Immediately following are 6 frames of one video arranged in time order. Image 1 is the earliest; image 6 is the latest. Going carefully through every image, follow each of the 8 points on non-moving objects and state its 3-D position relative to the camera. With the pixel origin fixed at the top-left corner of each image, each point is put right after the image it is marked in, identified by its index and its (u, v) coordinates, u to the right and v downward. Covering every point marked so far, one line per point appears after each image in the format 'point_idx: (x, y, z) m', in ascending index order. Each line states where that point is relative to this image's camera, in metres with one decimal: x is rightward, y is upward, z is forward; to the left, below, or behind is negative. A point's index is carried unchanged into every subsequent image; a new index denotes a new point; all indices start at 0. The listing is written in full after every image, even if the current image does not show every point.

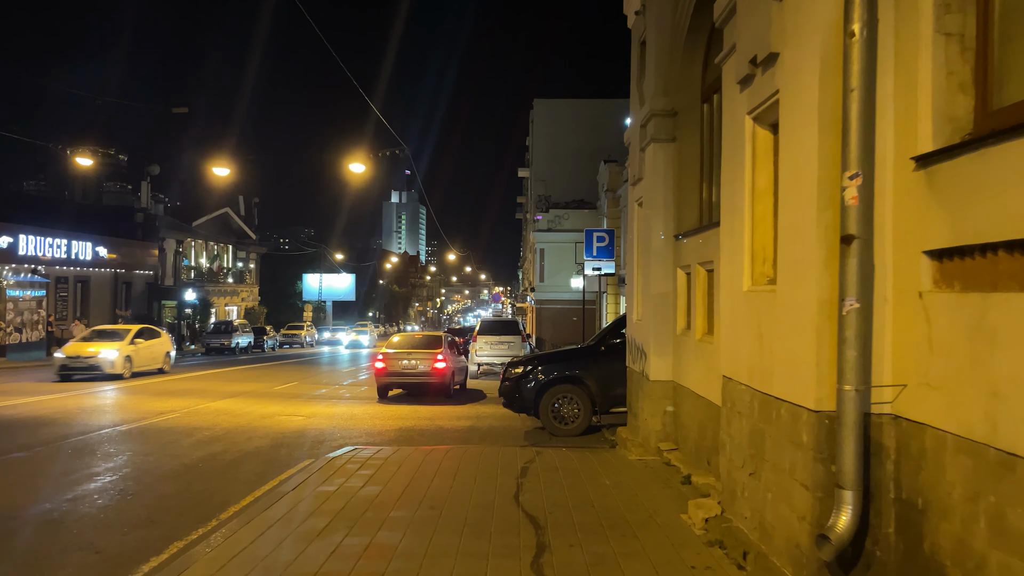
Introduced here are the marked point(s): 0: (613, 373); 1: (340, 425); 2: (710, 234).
0: (+1.4, -1.2, +10.8) m
1: (-2.6, -2.1, +12.1) m
2: (+1.7, +0.5, +6.9) m
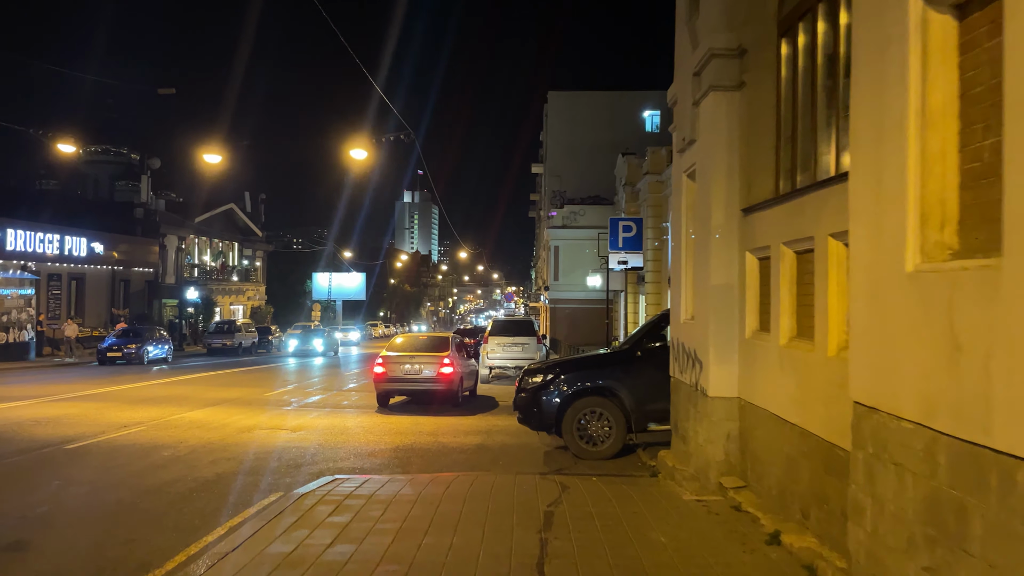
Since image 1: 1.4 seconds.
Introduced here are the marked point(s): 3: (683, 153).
0: (+1.6, -1.1, +8.9) m
1: (-2.4, -2.0, +10.3) m
2: (+1.9, +0.6, +5.1) m
3: (+1.7, +1.3, +7.6) m
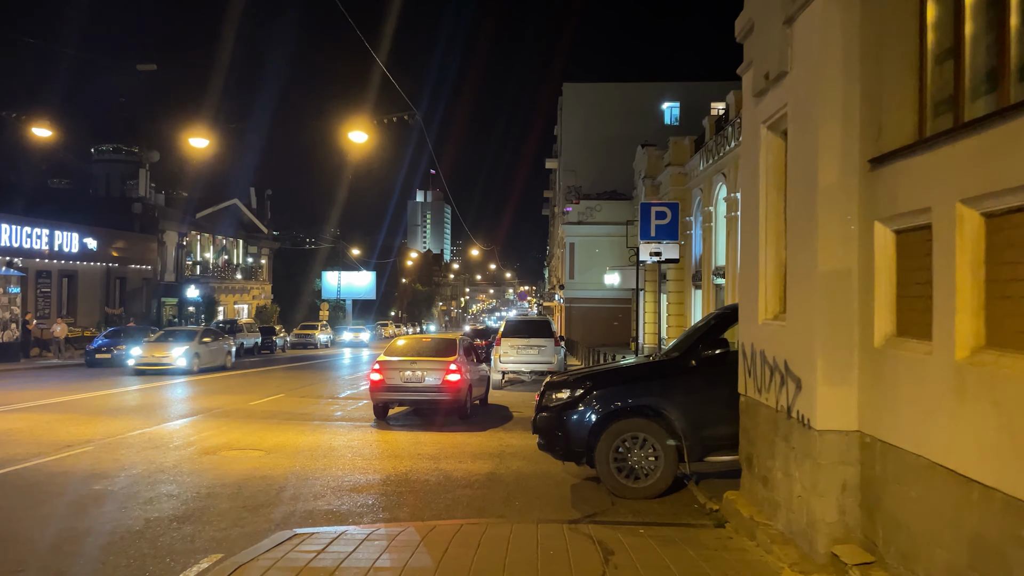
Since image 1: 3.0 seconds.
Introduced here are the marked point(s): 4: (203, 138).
0: (+1.7, -1.0, +7.0) m
1: (-2.2, -1.9, +8.4) m
2: (+2.0, +0.6, +3.1) m
3: (+1.8, +1.4, +5.7) m
4: (-7.4, +3.6, +18.9) m
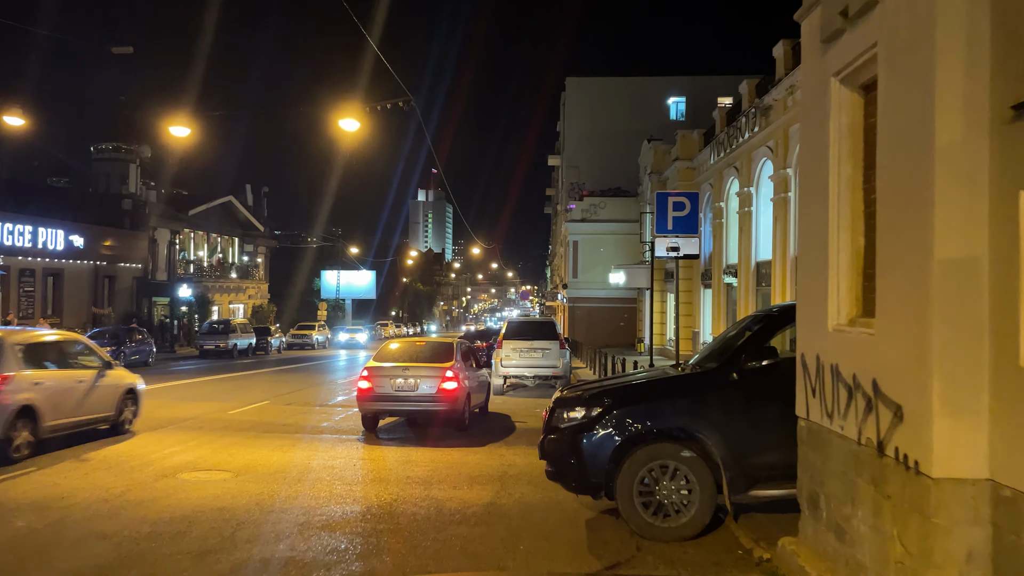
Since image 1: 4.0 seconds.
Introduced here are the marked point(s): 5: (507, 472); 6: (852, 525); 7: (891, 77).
0: (+1.8, -1.0, +5.8) m
1: (-2.2, -1.9, +7.2) m
2: (+2.0, +0.6, +1.9) m
3: (+1.8, +1.4, +4.5) m
4: (-7.4, +3.6, +17.7) m
5: (-0.1, -1.9, +8.4) m
6: (+1.8, -1.2, +4.1) m
7: (+1.8, +1.0, +3.8) m
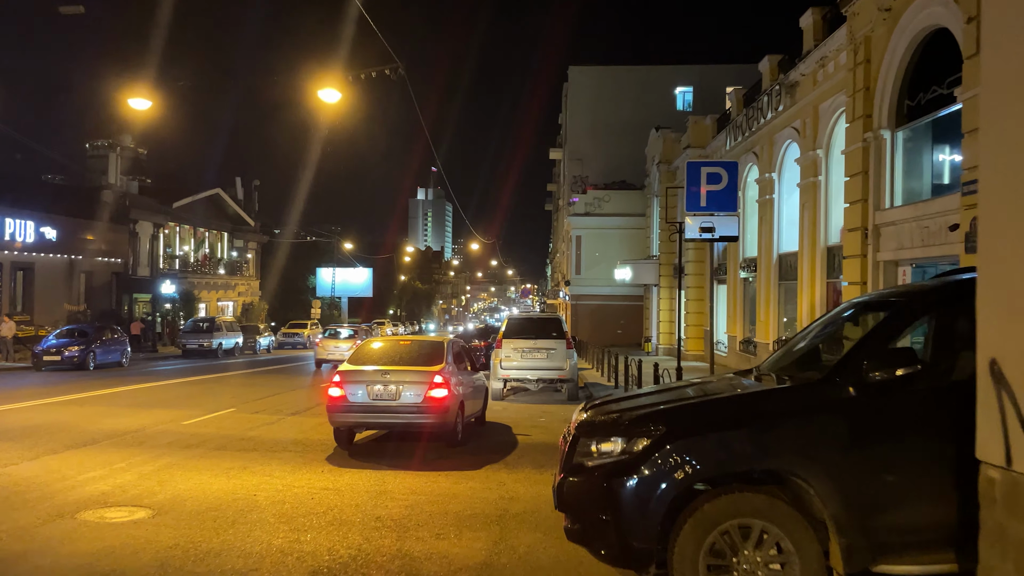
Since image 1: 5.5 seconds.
0: (+1.8, -0.8, +3.8) m
1: (-2.2, -1.8, +5.2) m
2: (+2.0, +0.8, -0.1) m
3: (+1.9, +1.5, +2.5) m
4: (-7.3, +3.8, +15.7) m
5: (0.0, -1.8, +6.4) m
6: (+1.8, -1.1, +2.2) m
7: (+1.8, +1.2, +1.8) m
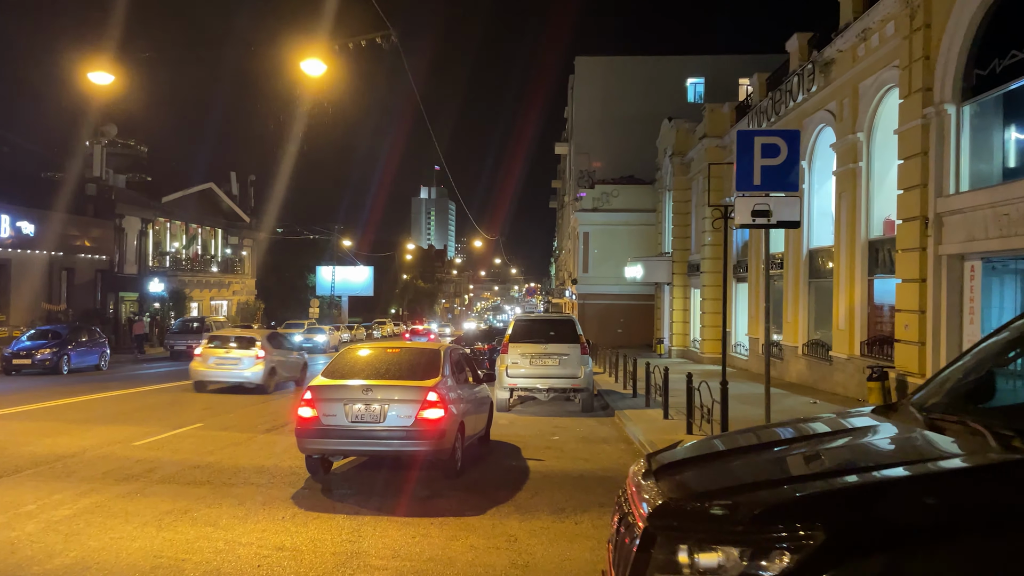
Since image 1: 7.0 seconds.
0: (+1.9, -0.8, +2.0) m
1: (-2.1, -1.7, +3.5) m
2: (+2.1, +0.8, -1.8) m
3: (+1.9, +1.6, +0.7) m
4: (-7.2, +3.8, +13.9) m
5: (+0.1, -1.8, +4.6) m
6: (+1.9, -1.1, +0.4) m
7: (+1.9, +1.2, 0.0) m
